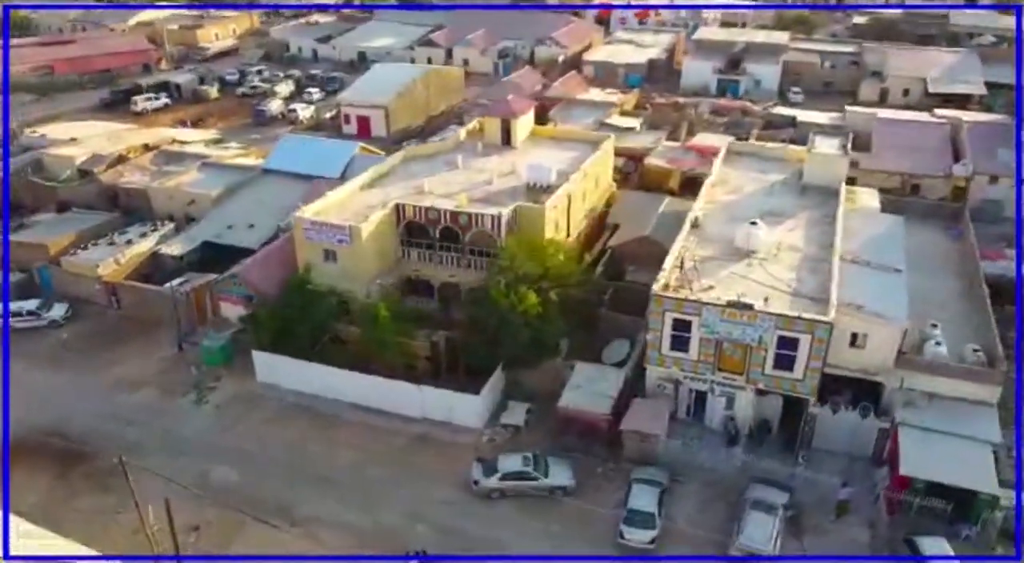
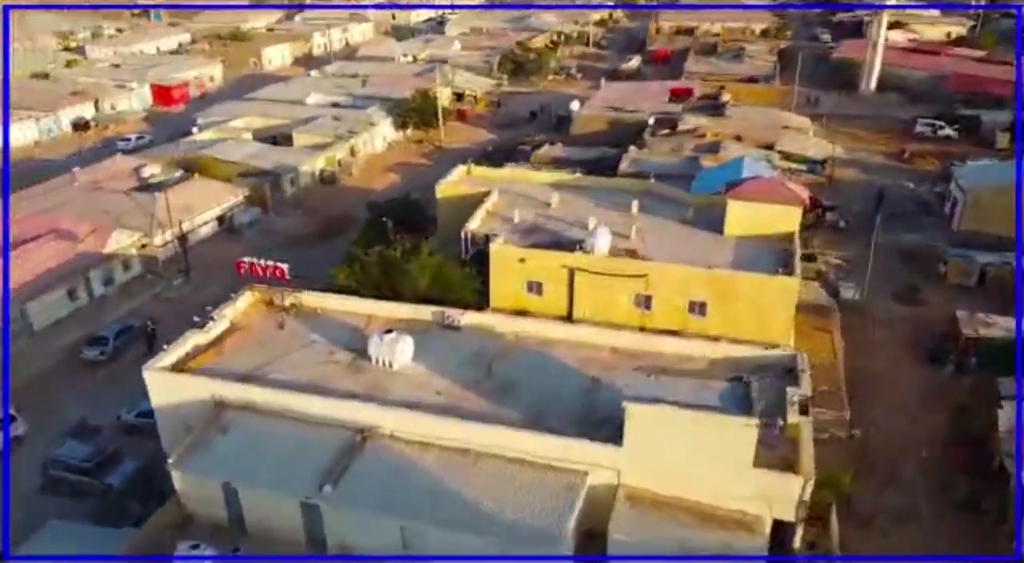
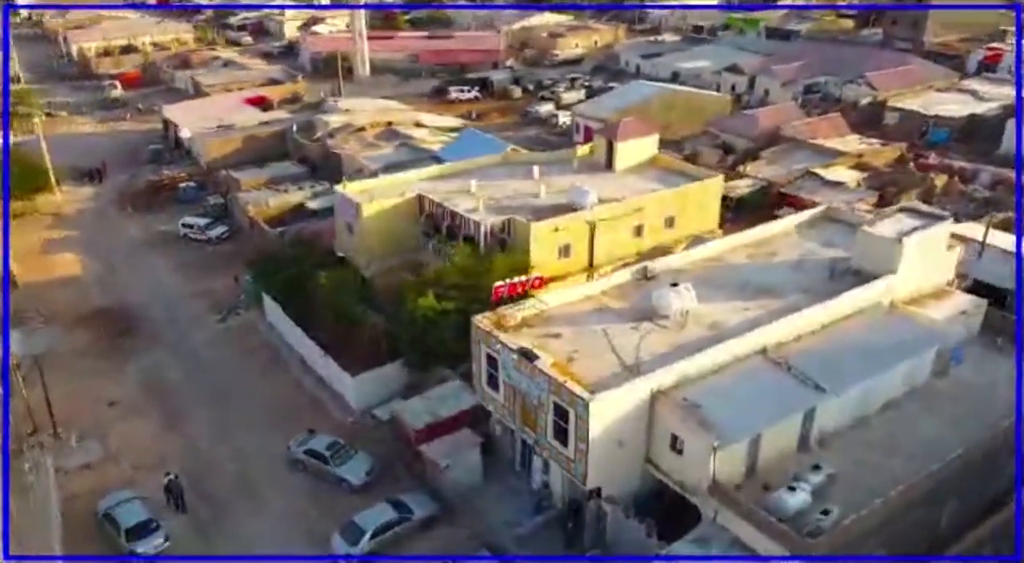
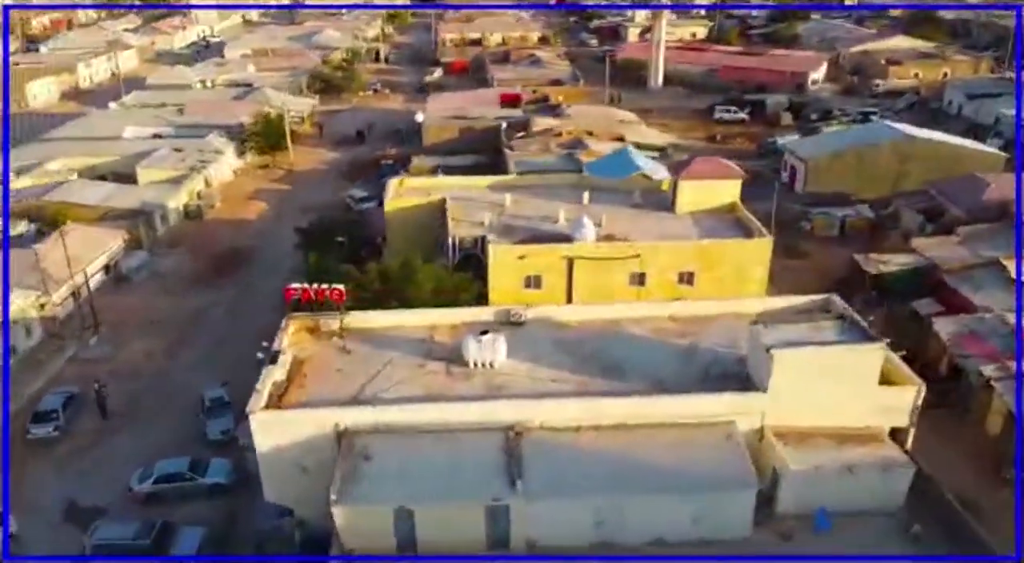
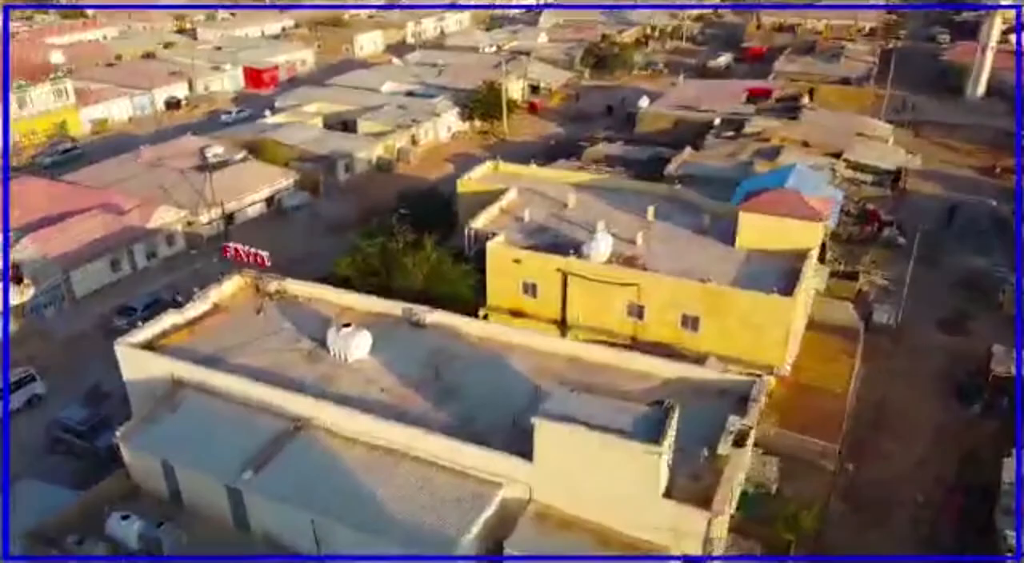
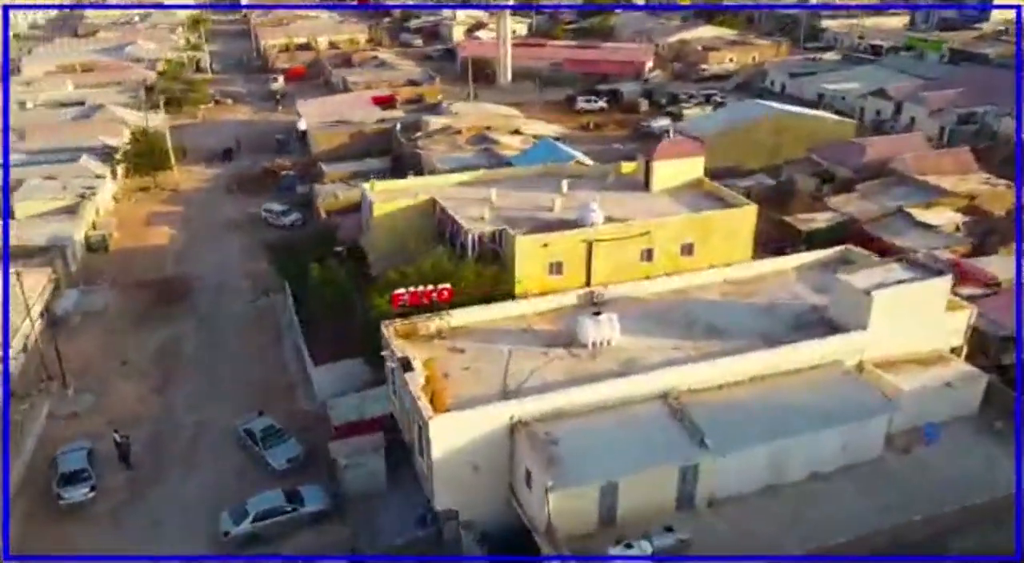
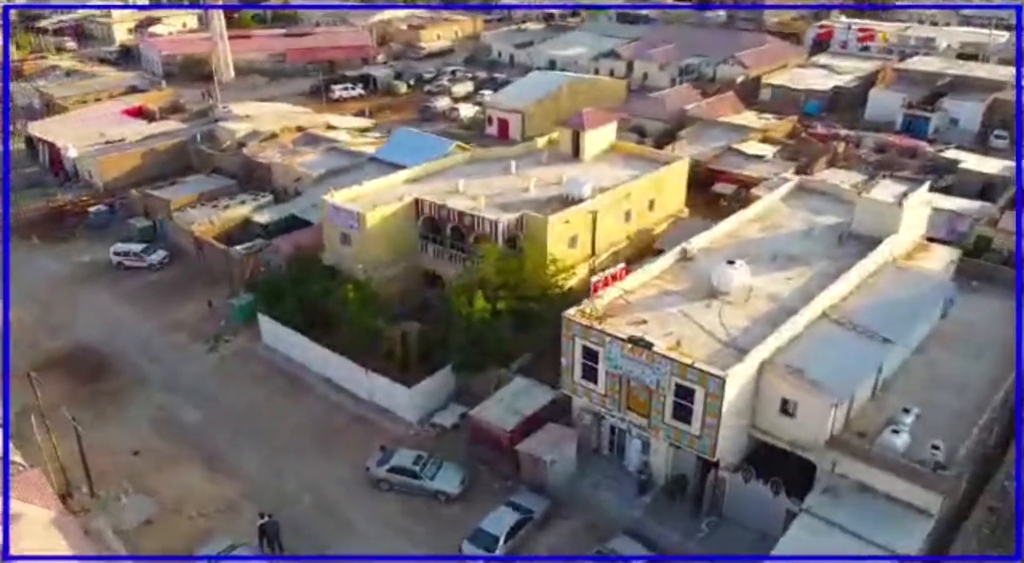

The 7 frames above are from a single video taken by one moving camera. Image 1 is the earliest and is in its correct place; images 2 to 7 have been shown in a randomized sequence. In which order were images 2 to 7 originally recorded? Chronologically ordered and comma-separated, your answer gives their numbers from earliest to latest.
7, 3, 6, 4, 2, 5
